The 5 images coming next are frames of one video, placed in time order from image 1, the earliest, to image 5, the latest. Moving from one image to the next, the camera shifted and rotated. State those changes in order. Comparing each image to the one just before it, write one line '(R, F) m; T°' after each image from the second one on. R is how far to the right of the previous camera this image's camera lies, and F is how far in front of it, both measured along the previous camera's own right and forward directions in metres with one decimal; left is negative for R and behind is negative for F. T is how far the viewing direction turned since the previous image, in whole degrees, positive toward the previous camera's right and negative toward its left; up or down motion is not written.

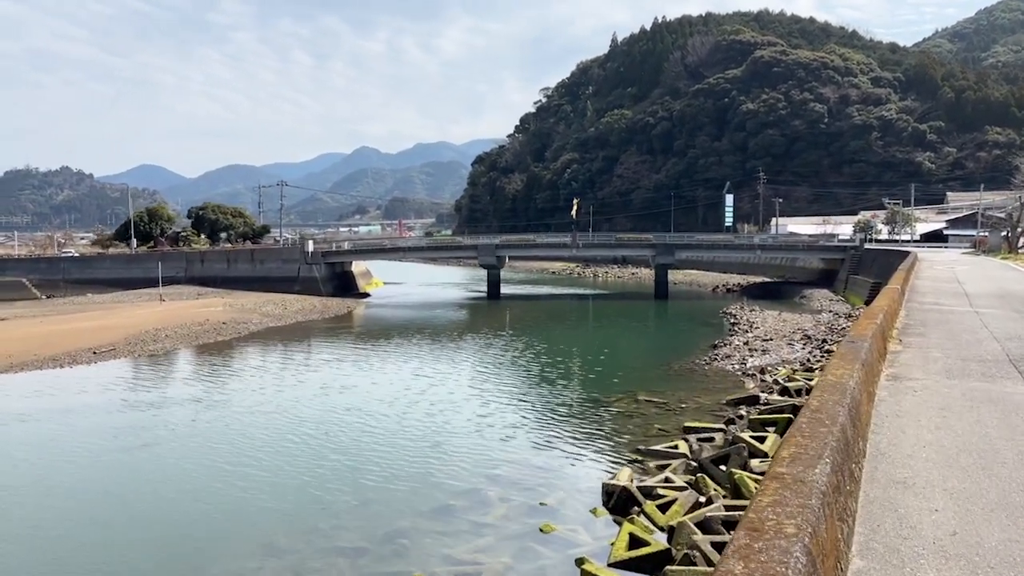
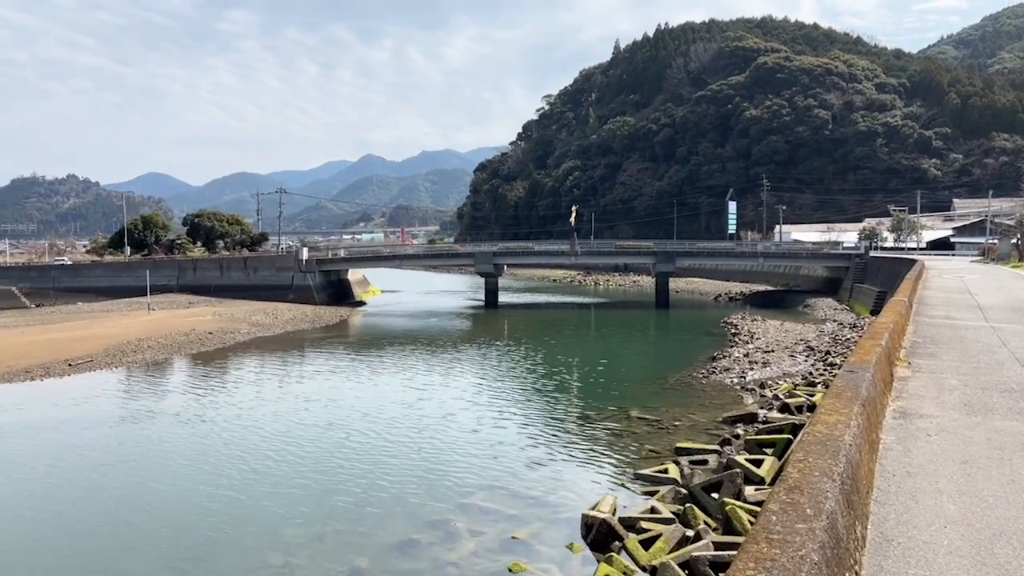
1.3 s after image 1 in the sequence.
(+0.3, +0.7) m; 0°
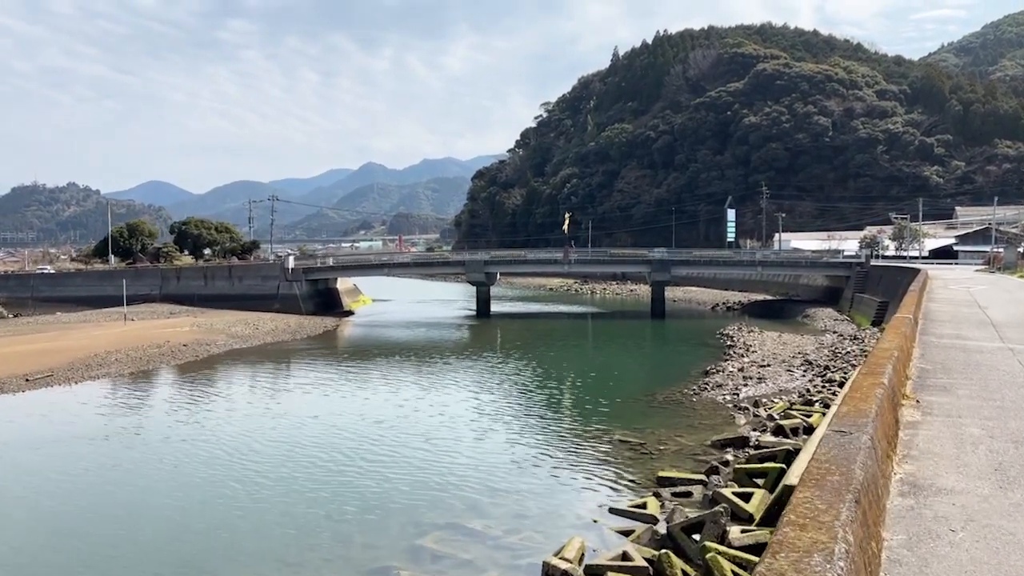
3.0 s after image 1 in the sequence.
(+0.4, +0.9) m; 0°
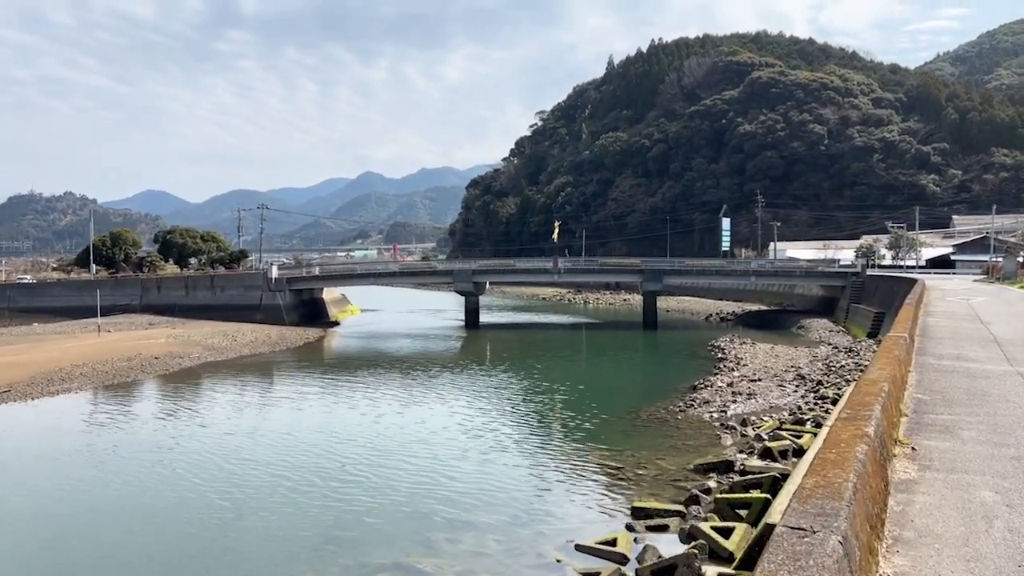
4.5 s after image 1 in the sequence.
(+0.4, +0.7) m; 0°
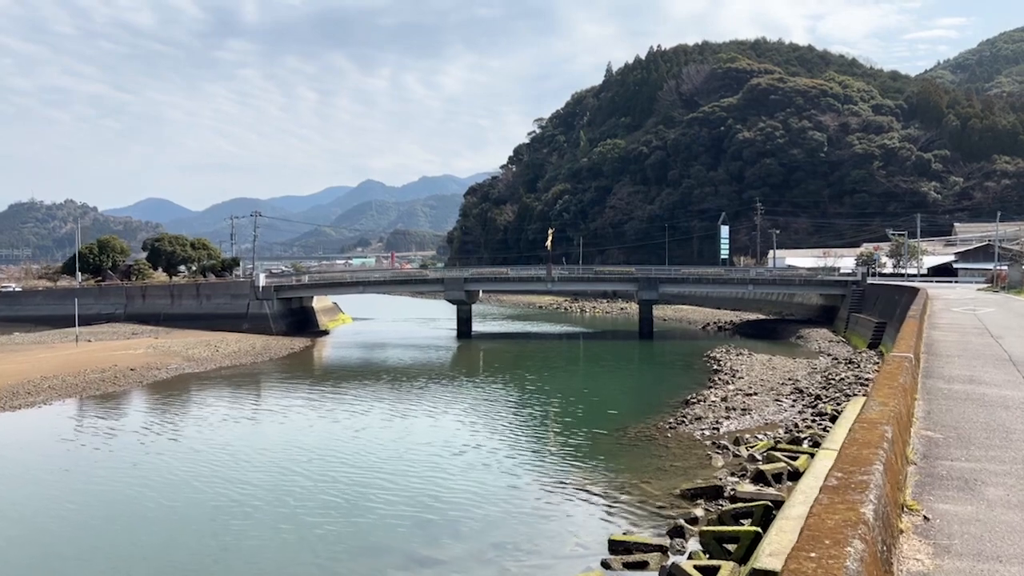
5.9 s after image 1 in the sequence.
(+0.4, +0.7) m; 0°
